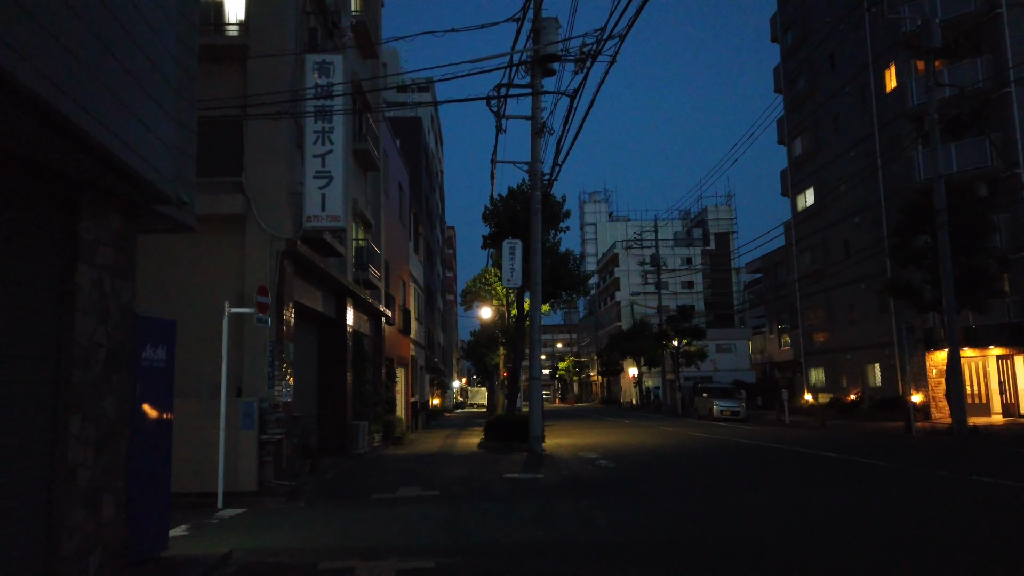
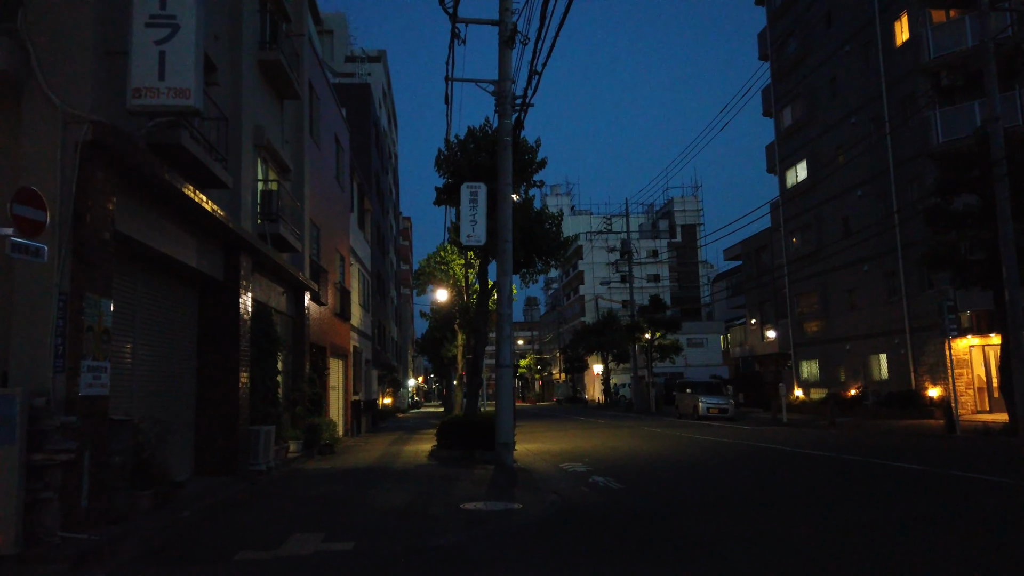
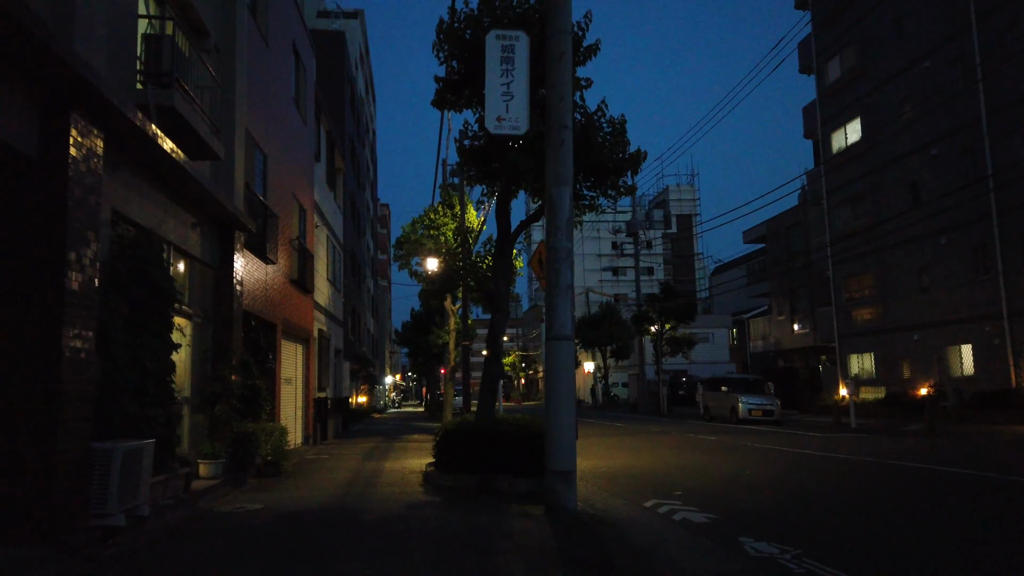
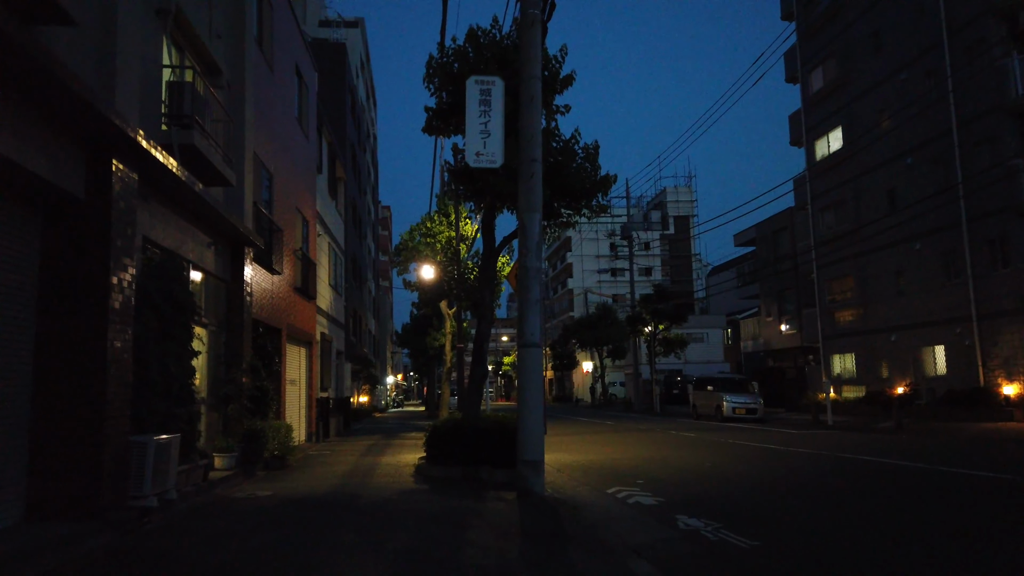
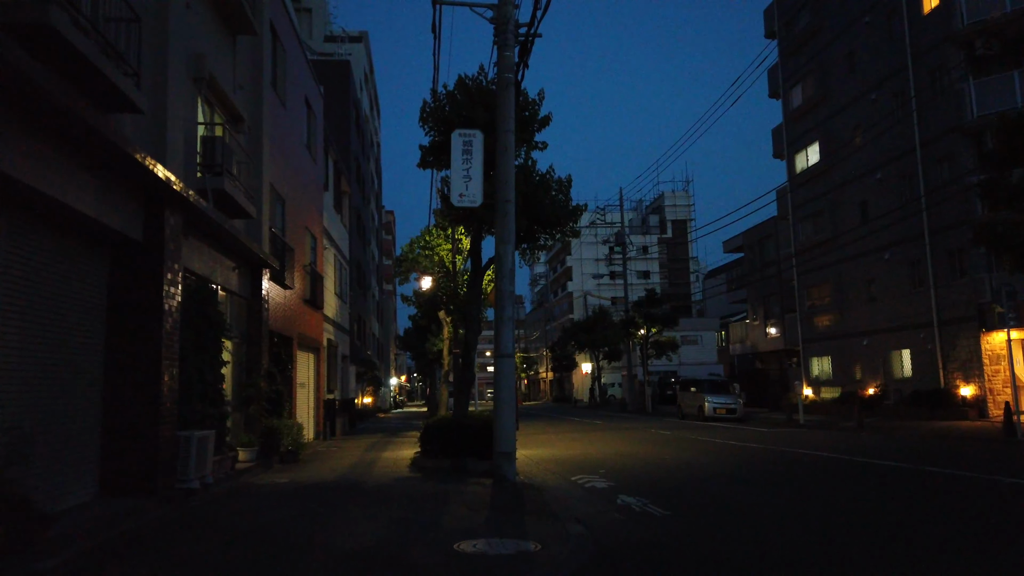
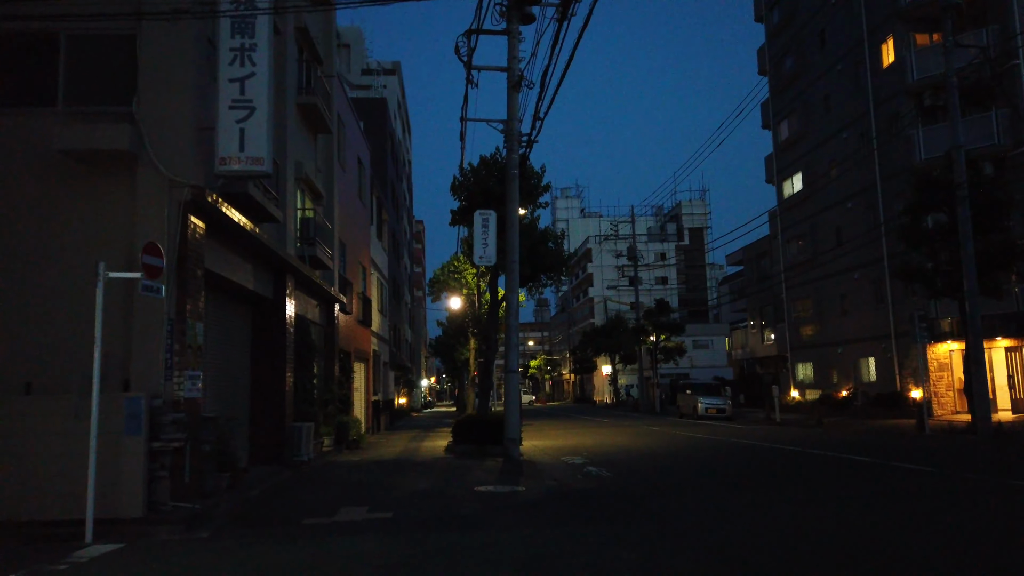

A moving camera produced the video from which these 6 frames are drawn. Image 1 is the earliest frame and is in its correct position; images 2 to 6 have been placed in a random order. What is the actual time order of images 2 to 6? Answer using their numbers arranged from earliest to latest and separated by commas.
6, 2, 5, 4, 3
